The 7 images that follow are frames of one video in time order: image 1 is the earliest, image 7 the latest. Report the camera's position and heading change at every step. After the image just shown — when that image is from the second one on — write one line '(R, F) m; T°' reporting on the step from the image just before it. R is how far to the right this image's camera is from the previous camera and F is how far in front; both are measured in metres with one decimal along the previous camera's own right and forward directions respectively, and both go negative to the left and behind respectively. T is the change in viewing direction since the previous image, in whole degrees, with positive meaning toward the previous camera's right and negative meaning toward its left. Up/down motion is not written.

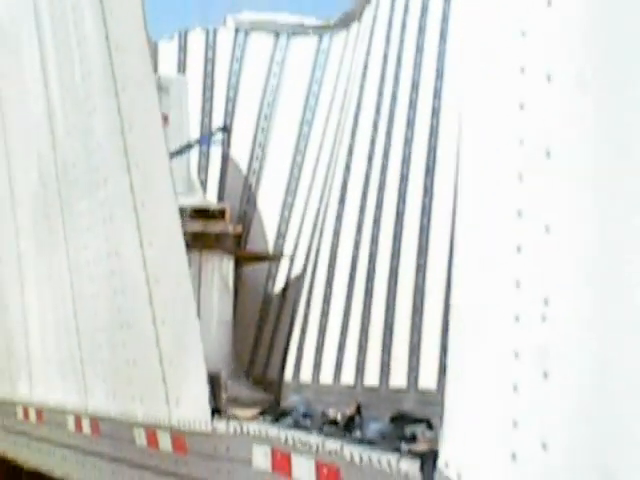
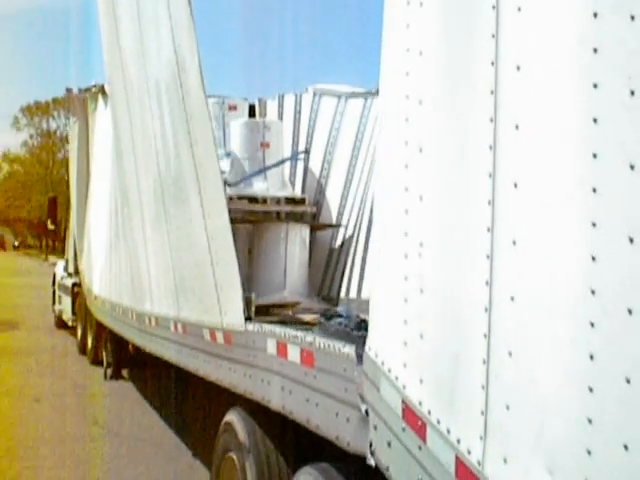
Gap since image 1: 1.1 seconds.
(+0.9, -0.9) m; -19°
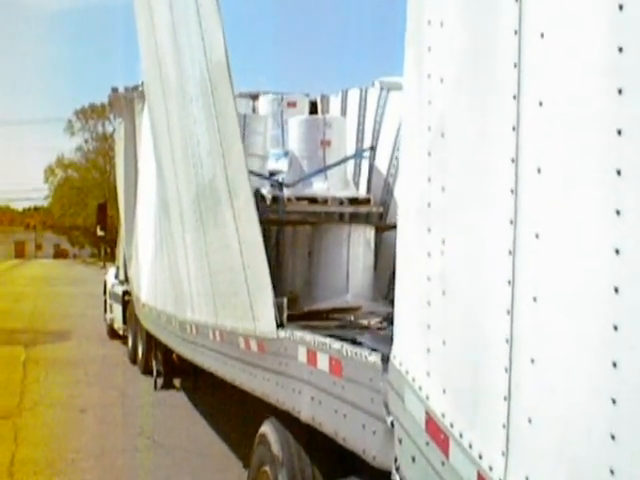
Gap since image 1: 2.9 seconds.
(+0.4, +0.2) m; -11°
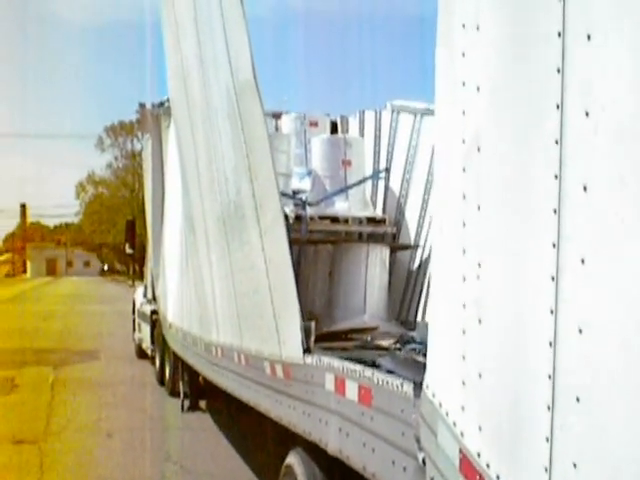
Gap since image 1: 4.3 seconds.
(+0.1, +0.1) m; -3°
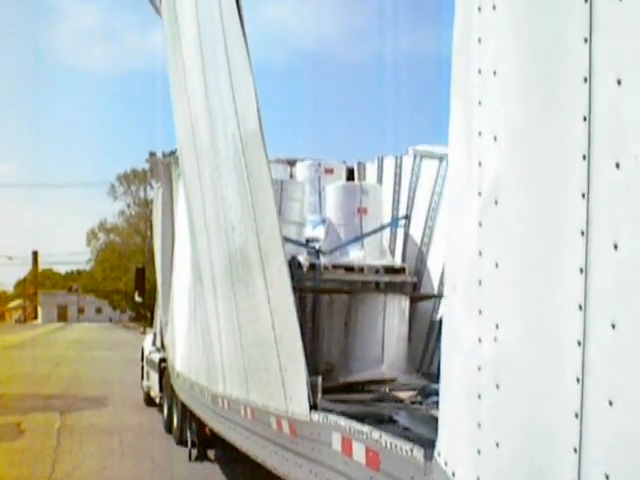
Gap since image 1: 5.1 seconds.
(0.0, 0.0) m; -1°
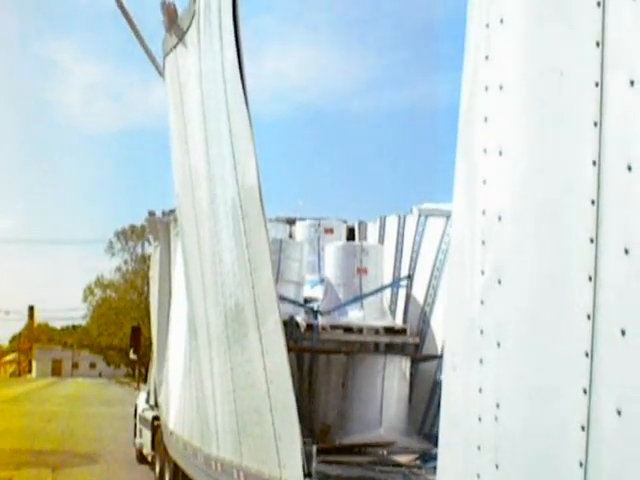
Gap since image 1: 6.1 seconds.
(0.0, 0.0) m; +1°
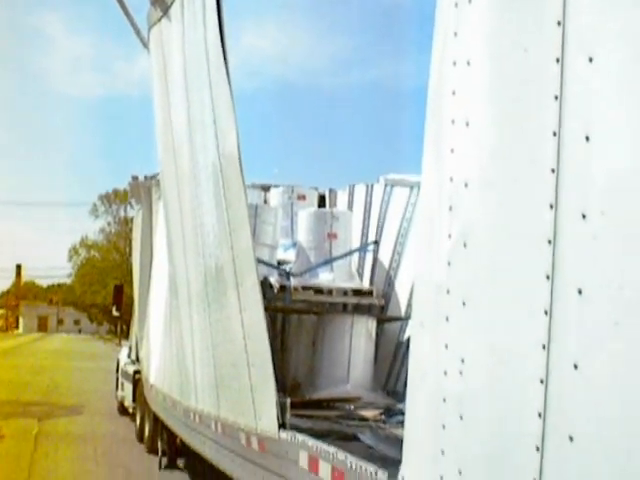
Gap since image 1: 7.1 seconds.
(0.0, -0.2) m; +2°
